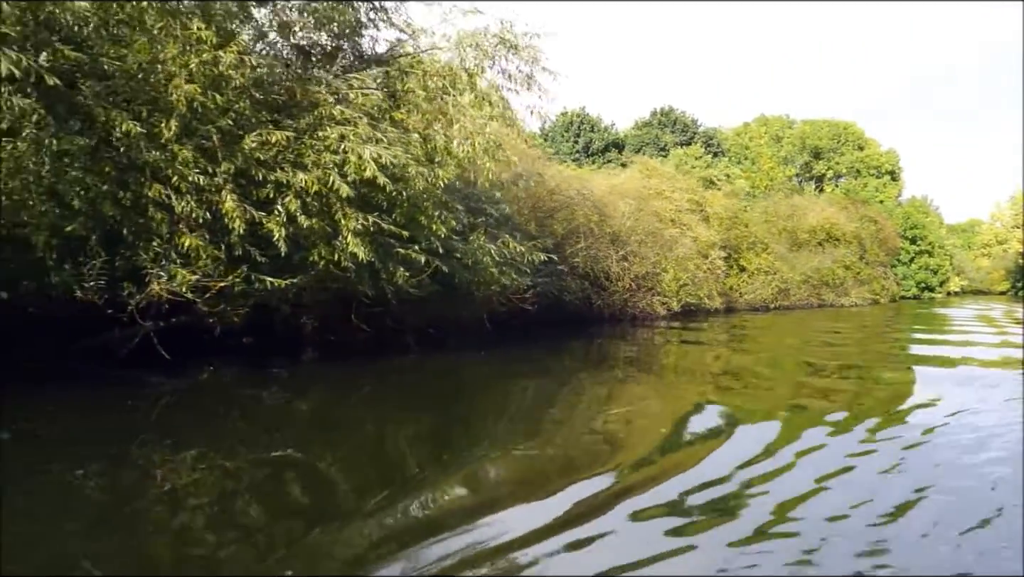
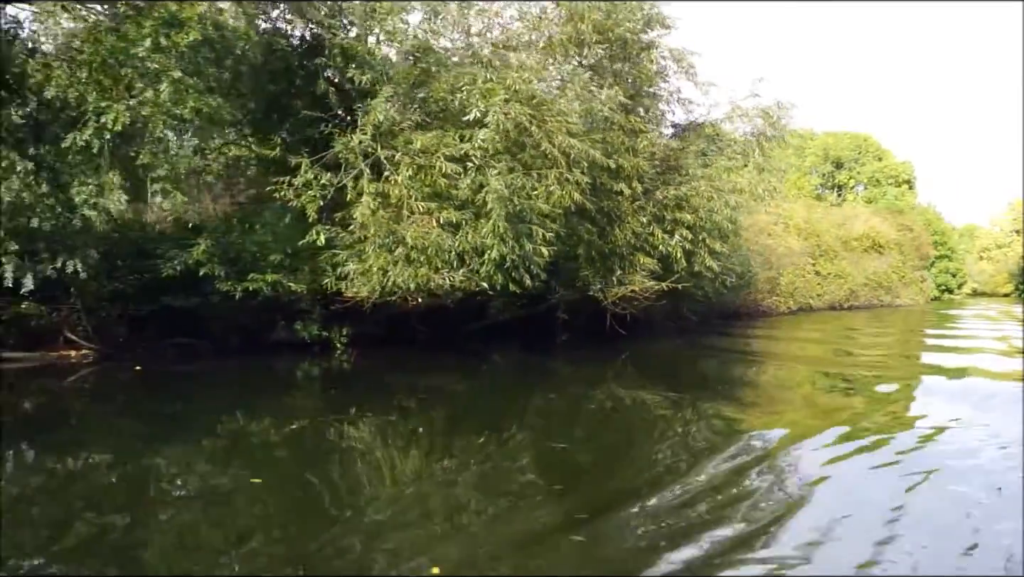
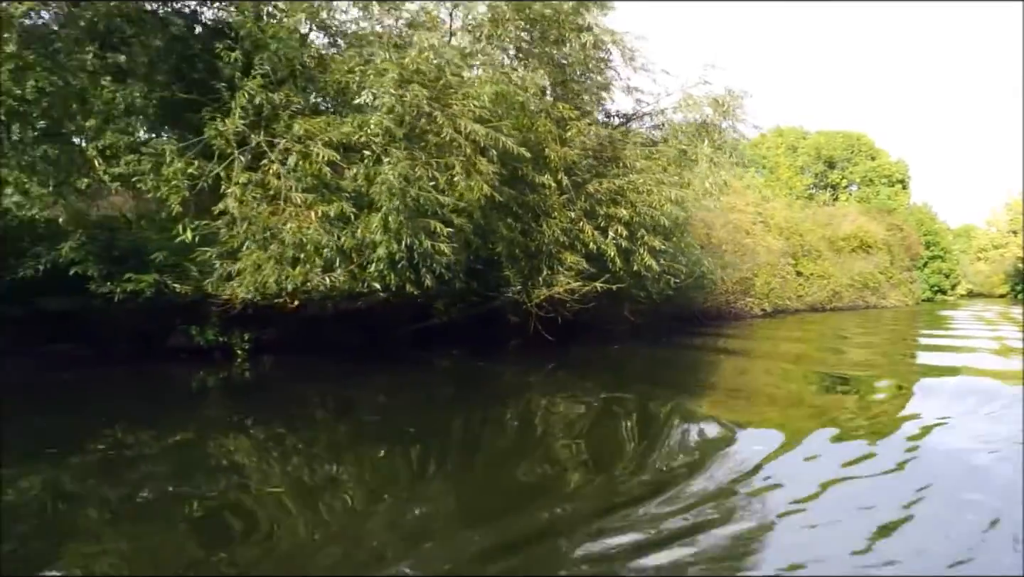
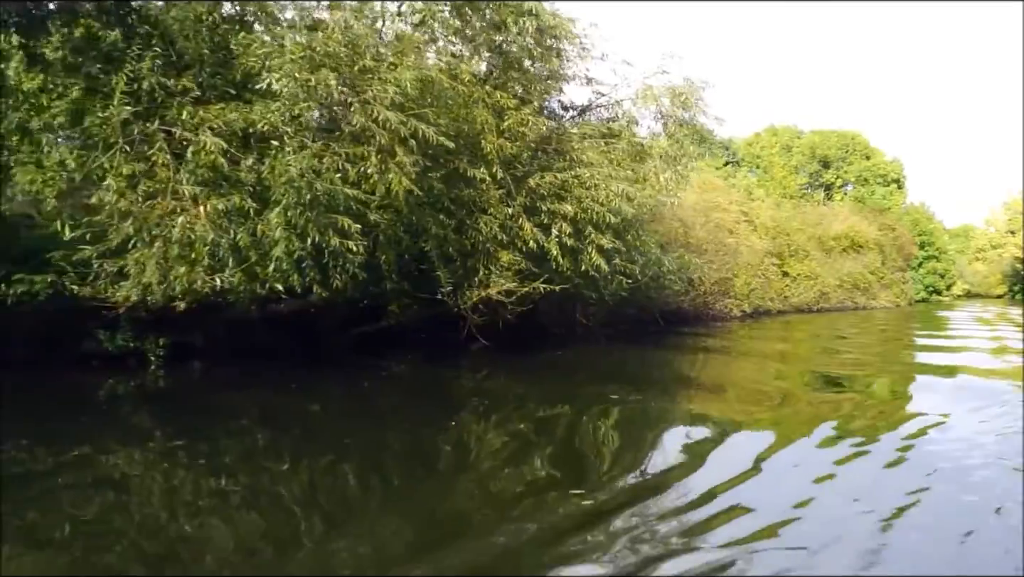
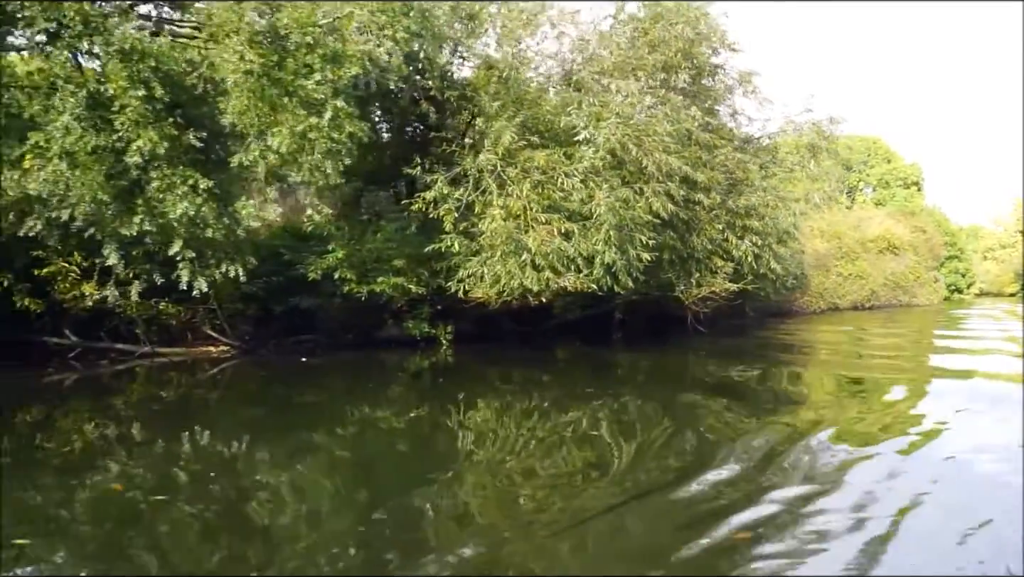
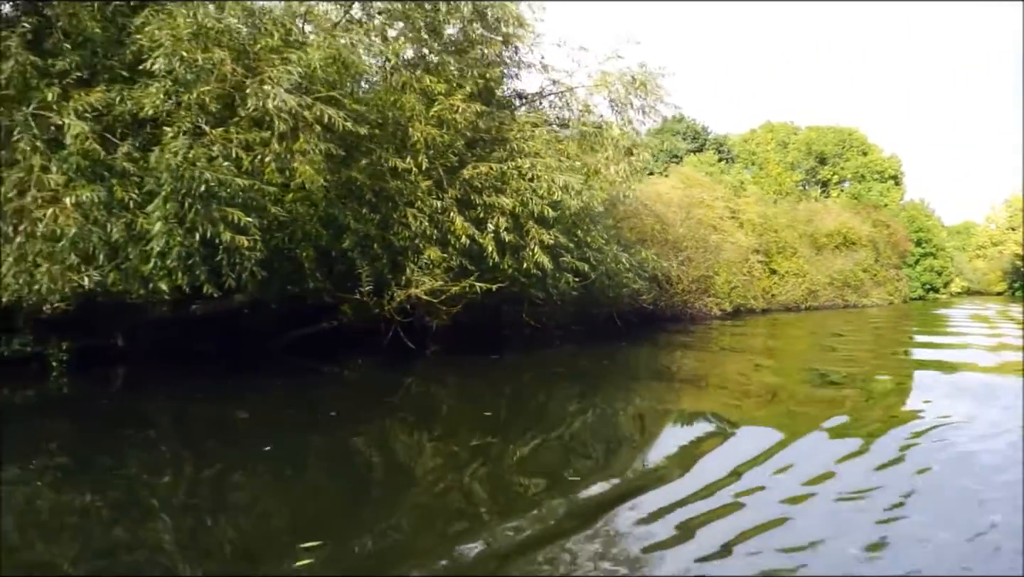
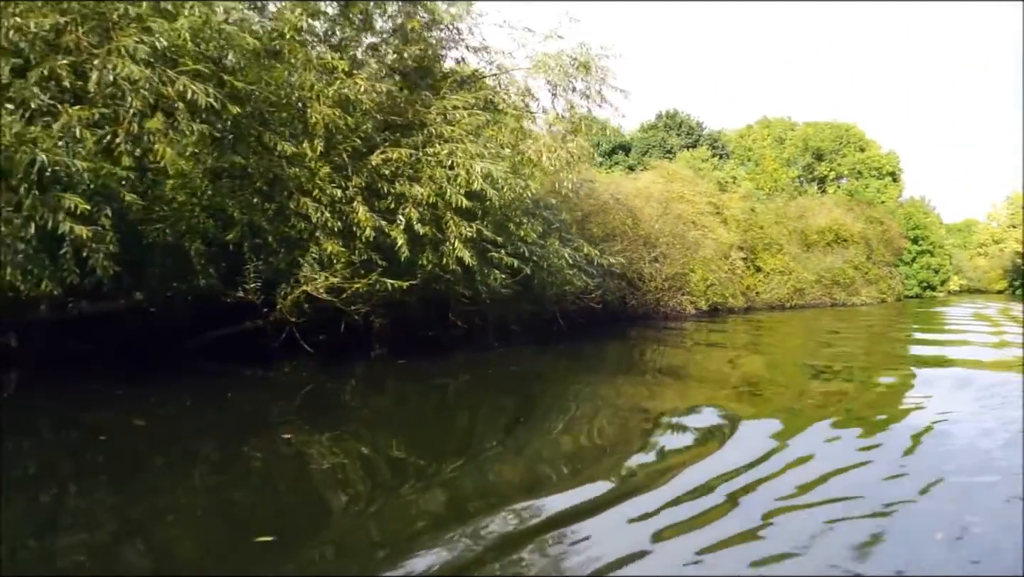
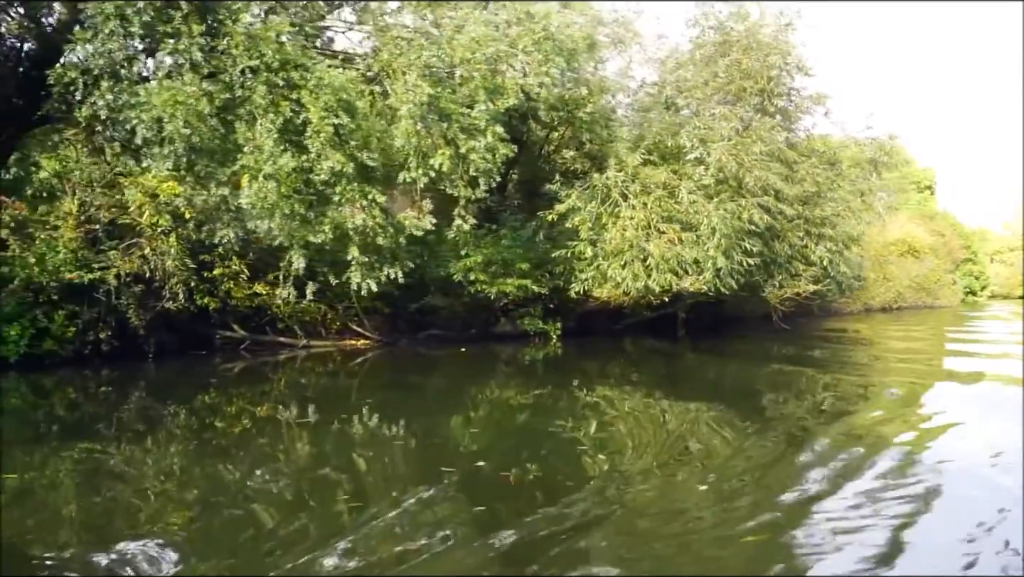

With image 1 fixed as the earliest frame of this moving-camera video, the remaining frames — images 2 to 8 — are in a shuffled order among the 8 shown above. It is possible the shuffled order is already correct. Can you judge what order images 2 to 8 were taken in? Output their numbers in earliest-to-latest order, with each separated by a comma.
7, 6, 4, 3, 2, 5, 8
